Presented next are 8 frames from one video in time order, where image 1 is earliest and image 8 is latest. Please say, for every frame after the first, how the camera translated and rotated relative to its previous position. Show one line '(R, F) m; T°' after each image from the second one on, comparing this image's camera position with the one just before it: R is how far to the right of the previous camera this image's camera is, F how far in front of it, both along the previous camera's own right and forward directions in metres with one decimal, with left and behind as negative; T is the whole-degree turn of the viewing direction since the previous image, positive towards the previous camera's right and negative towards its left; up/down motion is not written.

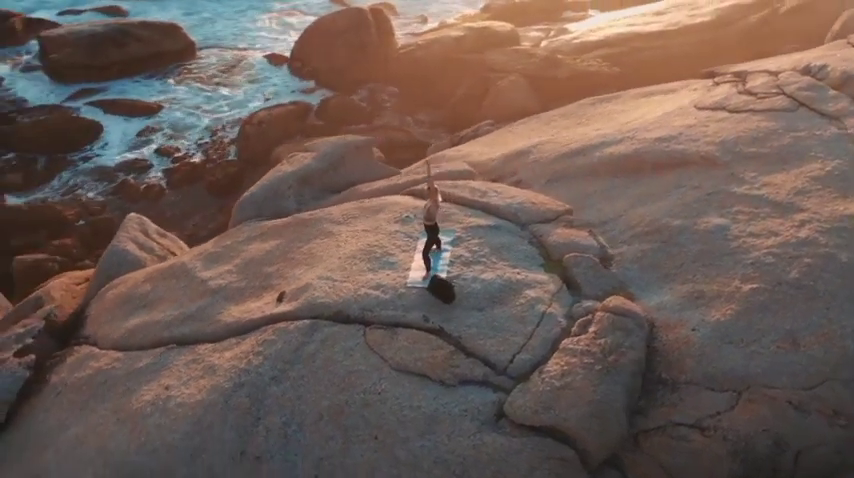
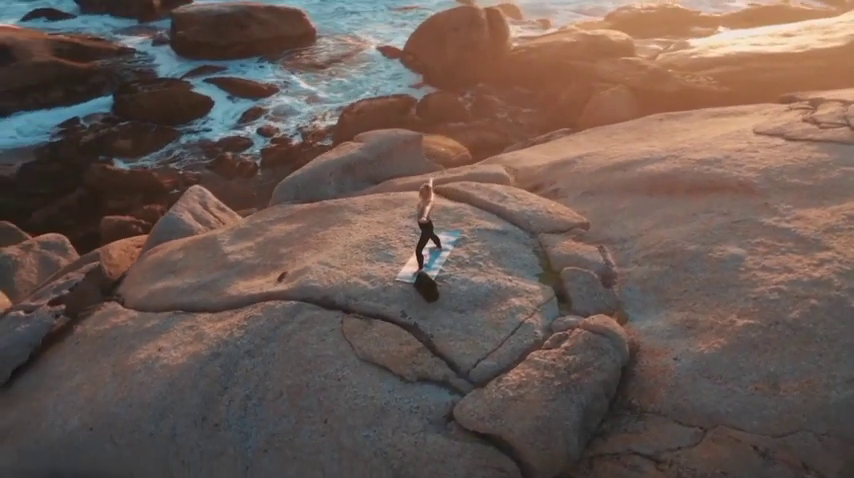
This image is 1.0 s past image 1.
(+0.9, +0.1) m; -9°
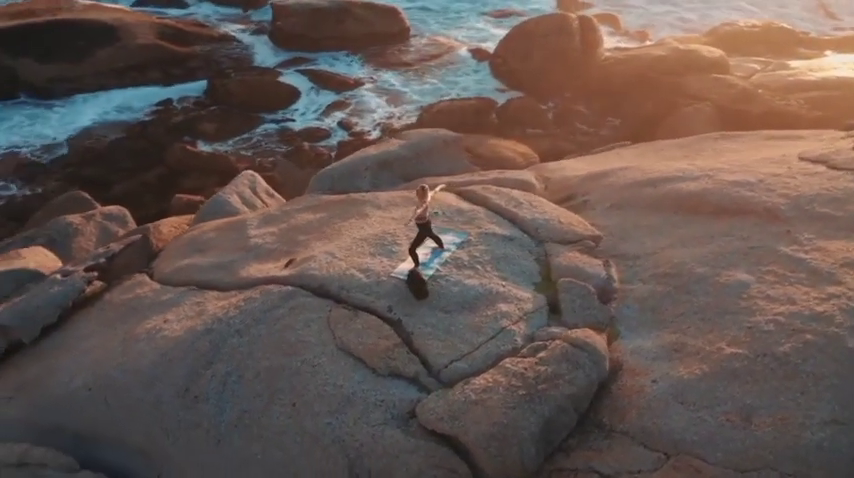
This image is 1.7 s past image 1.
(+0.7, 0.0) m; -7°
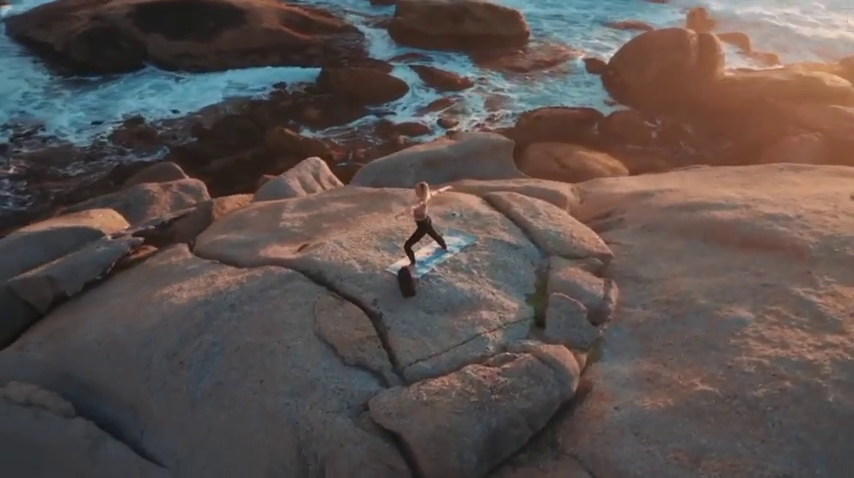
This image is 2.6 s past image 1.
(+0.9, +0.1) m; -9°
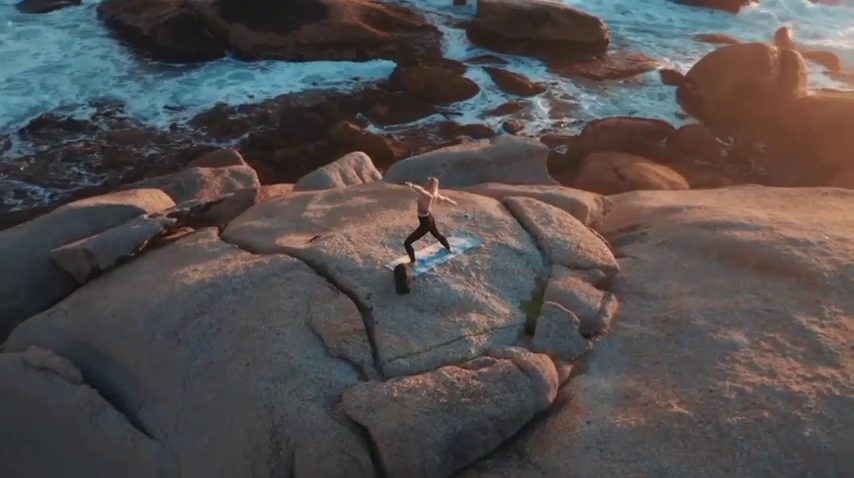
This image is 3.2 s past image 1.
(+0.6, 0.0) m; -6°
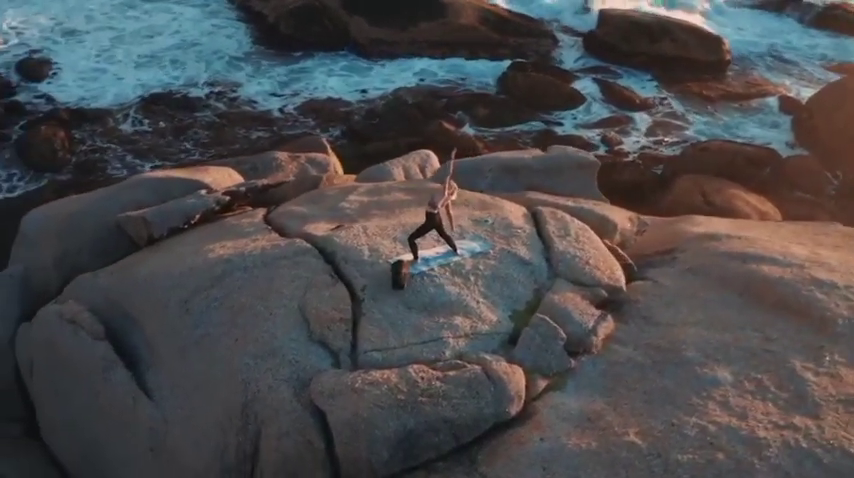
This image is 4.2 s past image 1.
(+0.8, 0.0) m; -9°
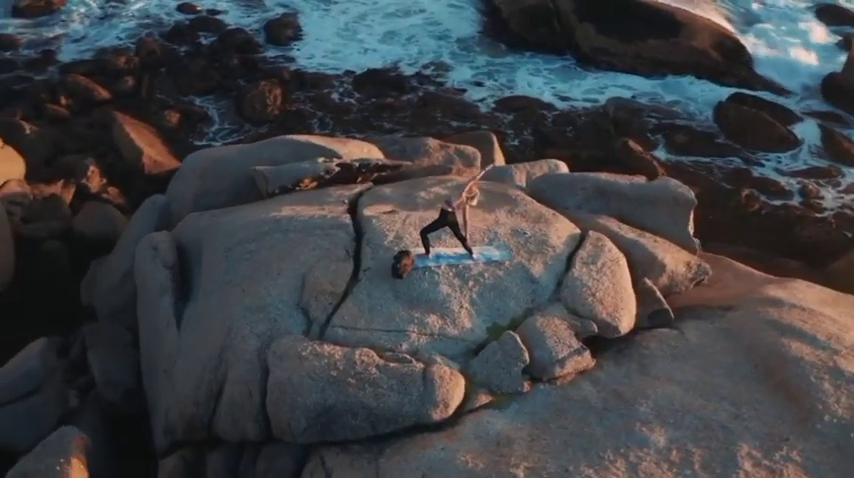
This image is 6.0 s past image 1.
(+1.6, +0.2) m; -17°
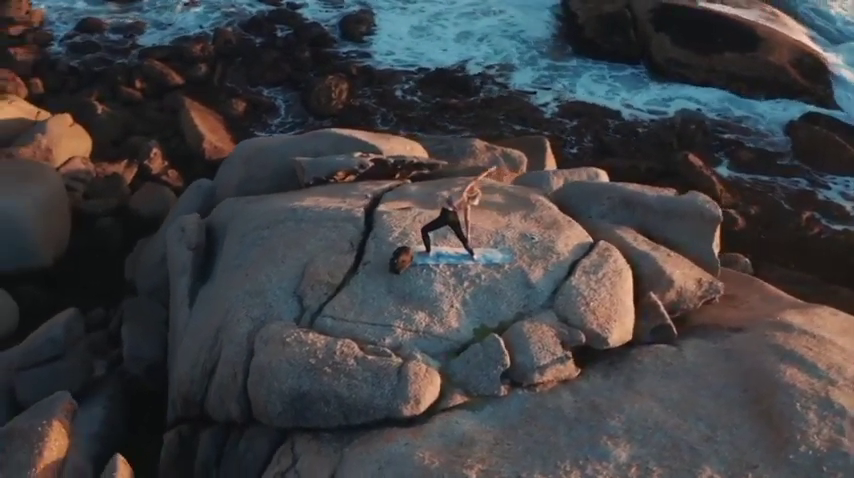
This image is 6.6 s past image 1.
(+0.5, 0.0) m; -6°
